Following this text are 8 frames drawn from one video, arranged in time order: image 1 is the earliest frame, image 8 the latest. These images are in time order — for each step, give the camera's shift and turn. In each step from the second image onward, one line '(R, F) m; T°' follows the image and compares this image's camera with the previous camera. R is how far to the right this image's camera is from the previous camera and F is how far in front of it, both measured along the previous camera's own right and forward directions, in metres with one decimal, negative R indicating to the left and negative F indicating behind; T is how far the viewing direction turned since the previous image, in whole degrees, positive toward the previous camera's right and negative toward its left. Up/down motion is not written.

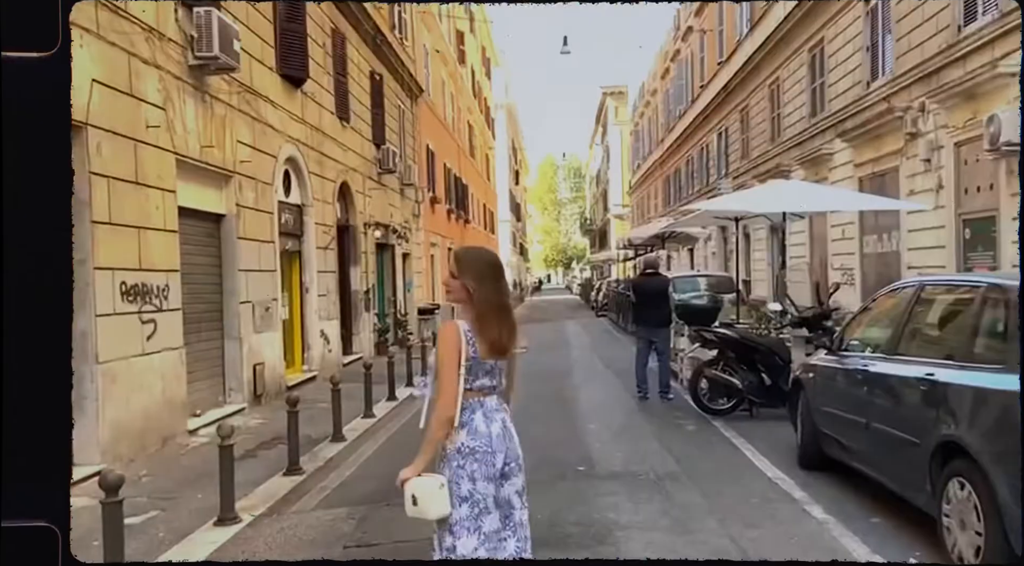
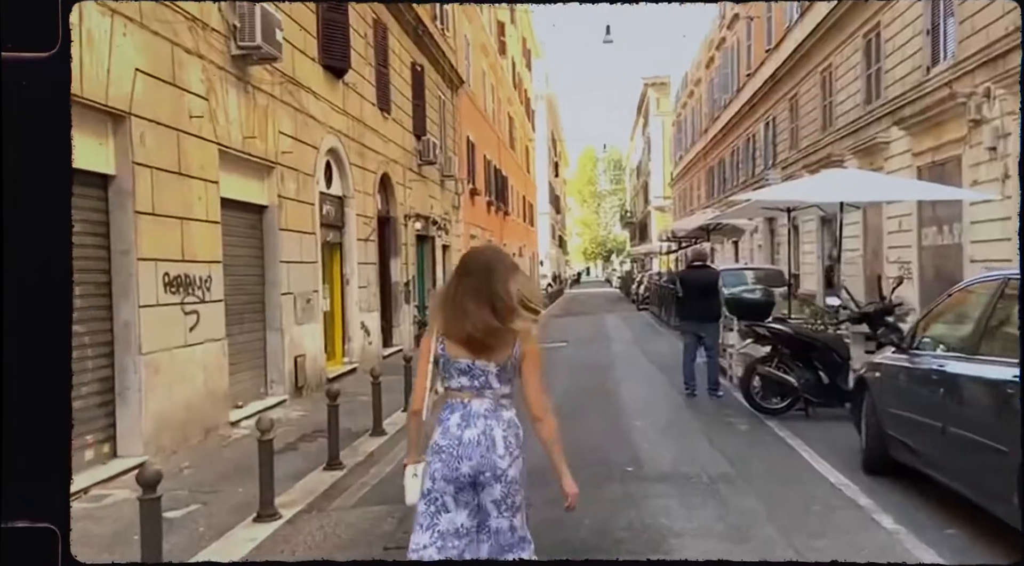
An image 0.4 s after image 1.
(-0.1, +0.2) m; -3°
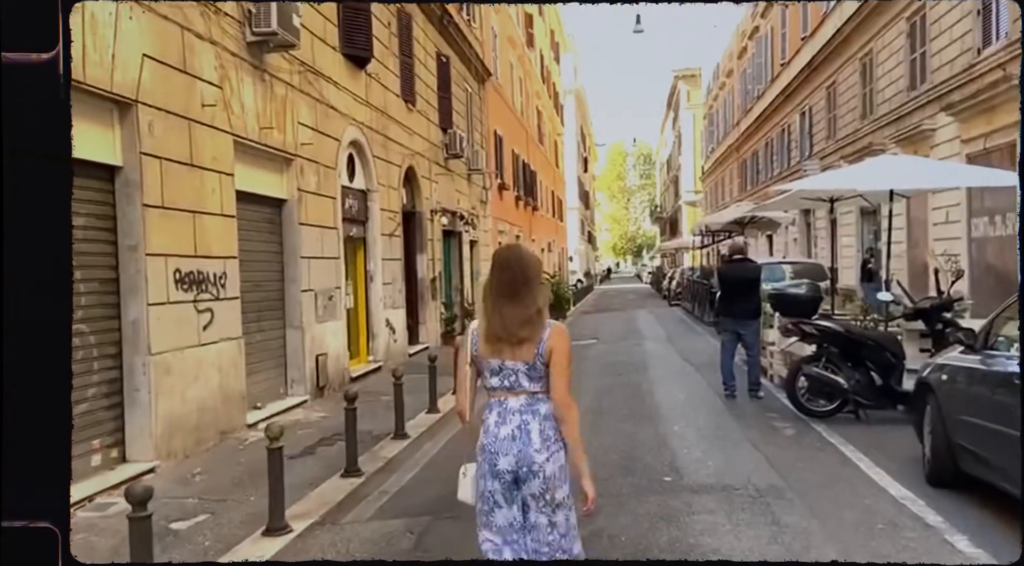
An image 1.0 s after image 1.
(0.0, +0.4) m; -2°
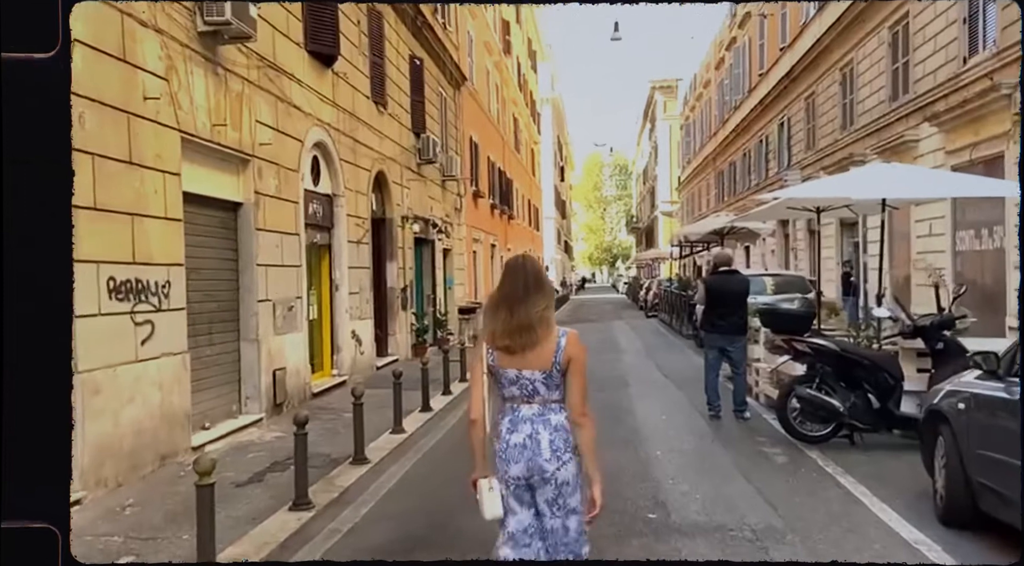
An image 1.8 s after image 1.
(0.0, +0.6) m; +2°
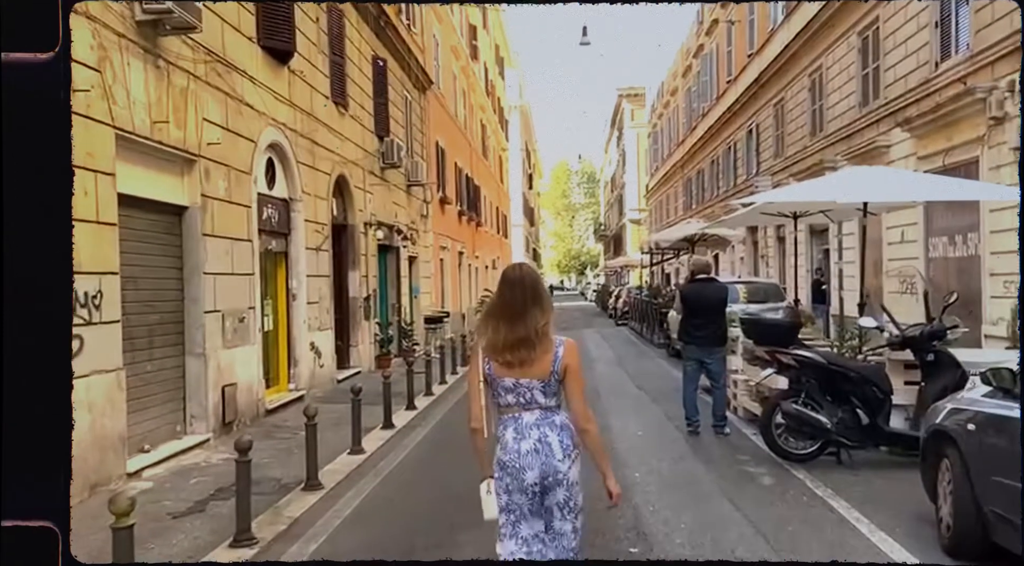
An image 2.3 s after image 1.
(0.0, +0.5) m; +2°
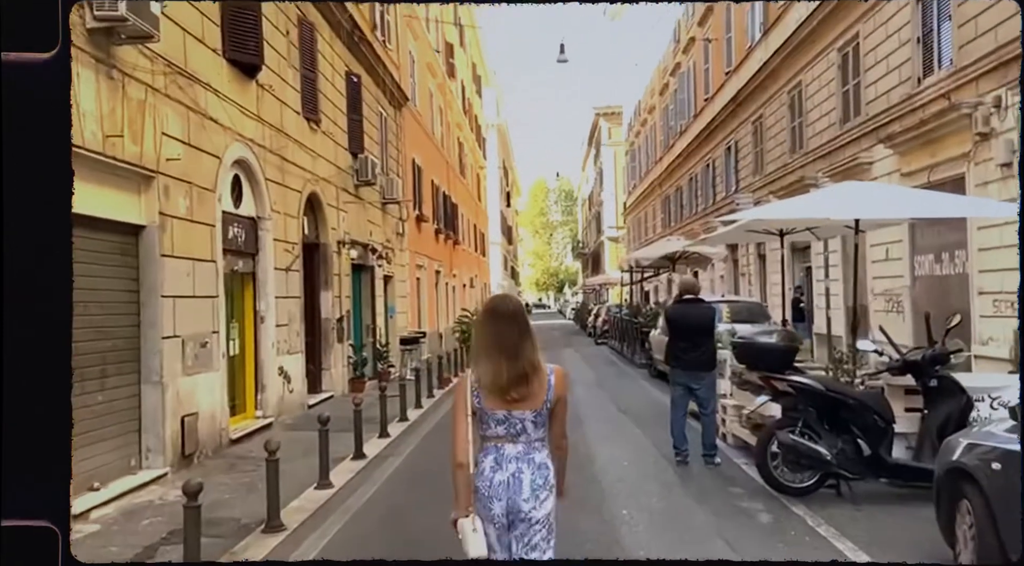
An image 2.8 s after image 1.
(0.0, +0.4) m; +1°
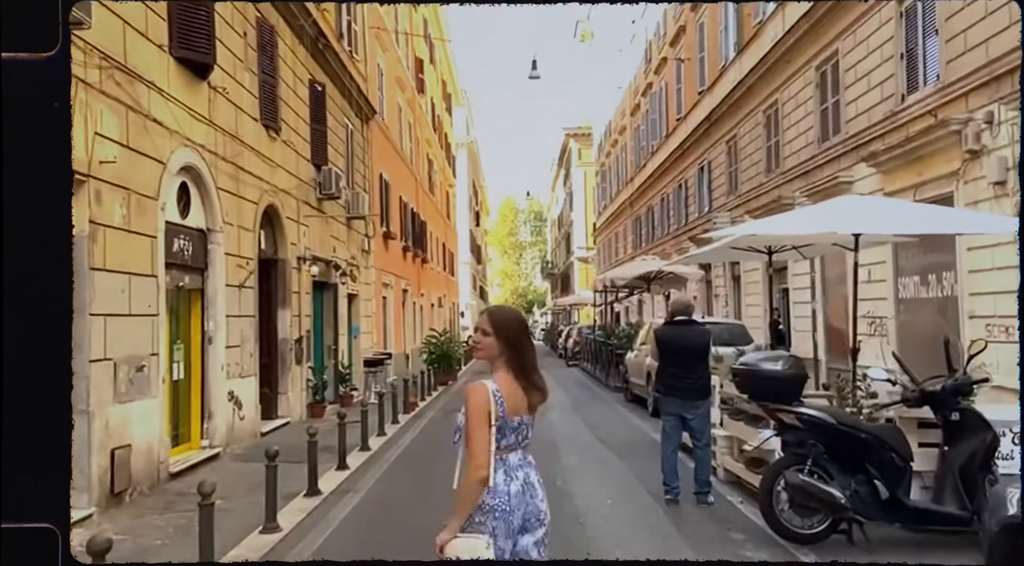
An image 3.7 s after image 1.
(0.0, +0.8) m; +2°
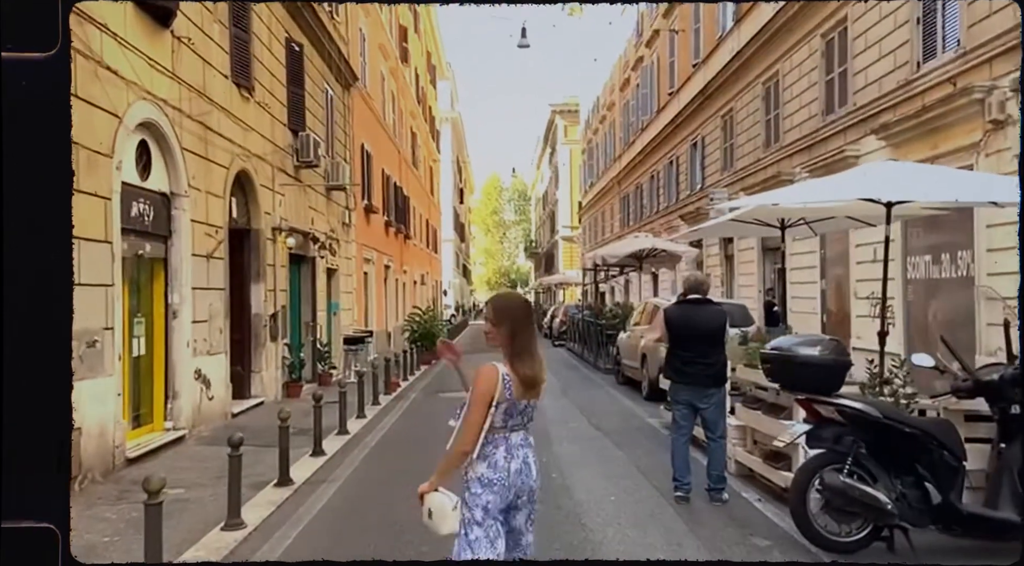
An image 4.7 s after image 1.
(-0.1, +0.8) m; +1°
